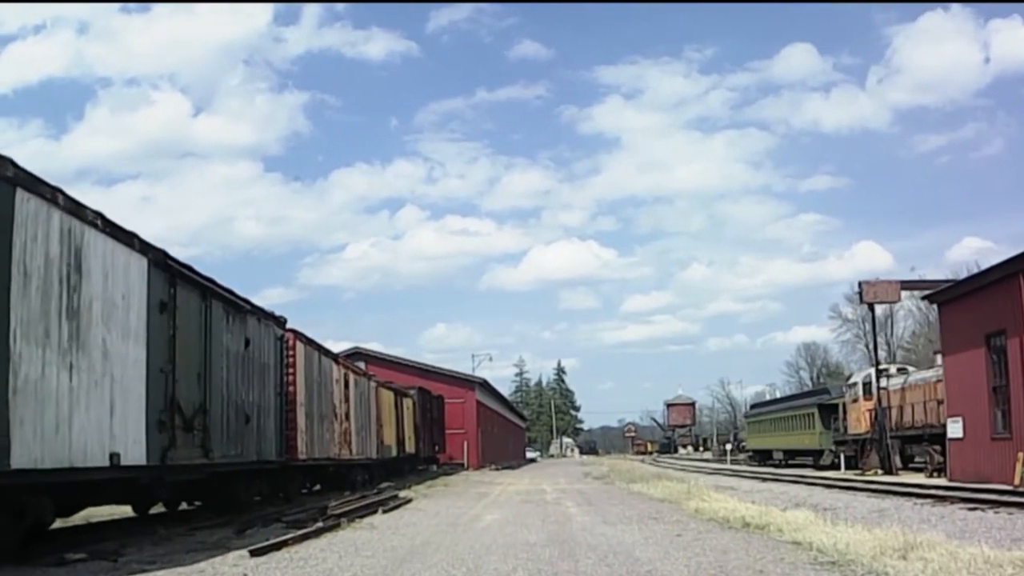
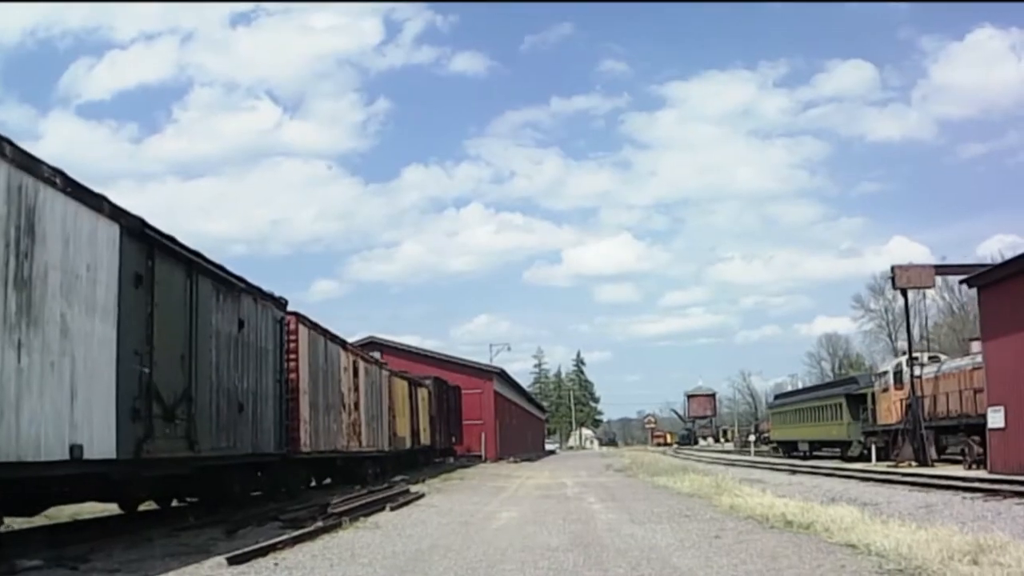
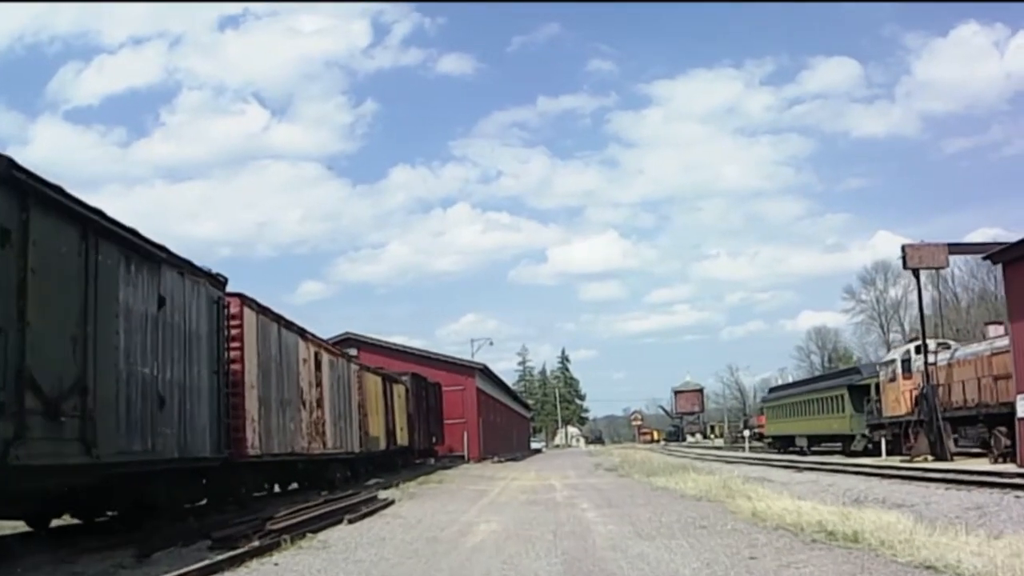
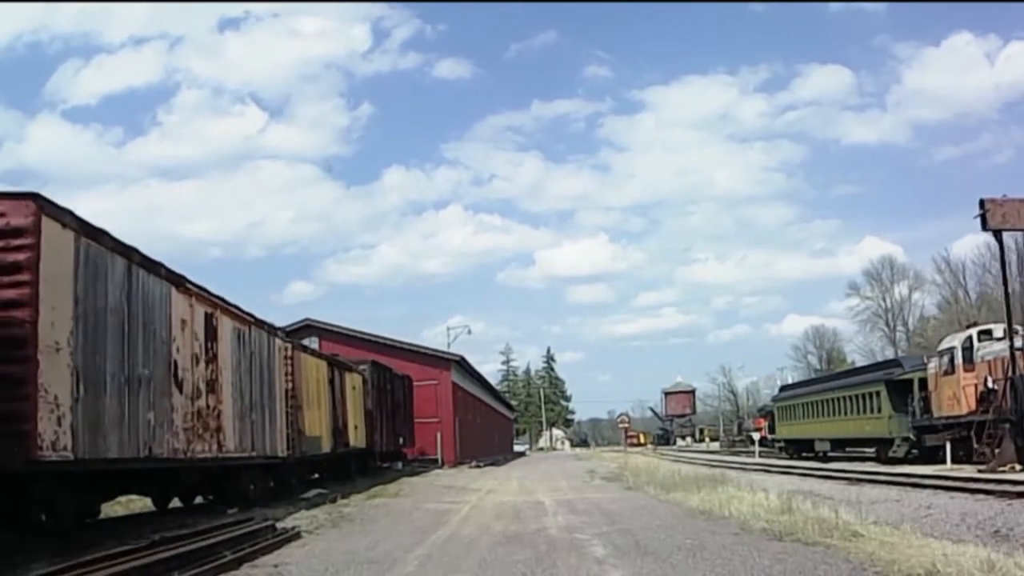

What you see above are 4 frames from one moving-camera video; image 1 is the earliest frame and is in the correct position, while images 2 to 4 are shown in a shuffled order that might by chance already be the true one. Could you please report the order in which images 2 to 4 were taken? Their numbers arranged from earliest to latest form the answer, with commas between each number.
2, 3, 4
